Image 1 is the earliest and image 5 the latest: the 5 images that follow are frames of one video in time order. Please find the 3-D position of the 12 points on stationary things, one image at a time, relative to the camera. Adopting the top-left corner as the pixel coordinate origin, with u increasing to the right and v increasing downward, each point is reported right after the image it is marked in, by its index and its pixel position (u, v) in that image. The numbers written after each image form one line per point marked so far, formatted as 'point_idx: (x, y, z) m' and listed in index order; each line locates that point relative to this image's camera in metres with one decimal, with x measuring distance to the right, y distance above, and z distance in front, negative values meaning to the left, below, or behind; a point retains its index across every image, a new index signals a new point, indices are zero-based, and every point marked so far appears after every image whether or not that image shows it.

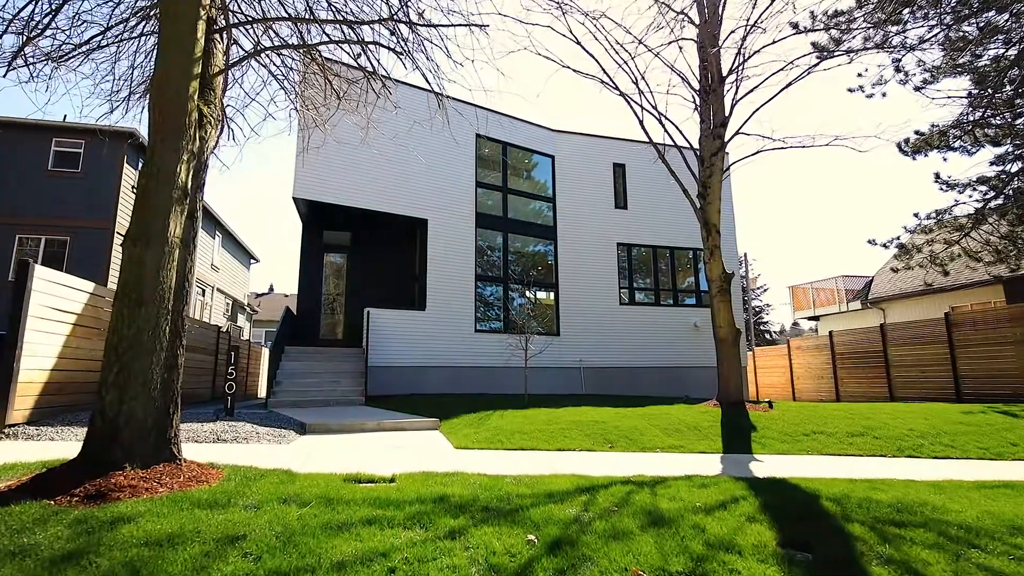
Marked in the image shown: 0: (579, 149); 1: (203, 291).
0: (+2.1, +4.3, +16.2) m
1: (-11.9, -0.1, +20.0) m
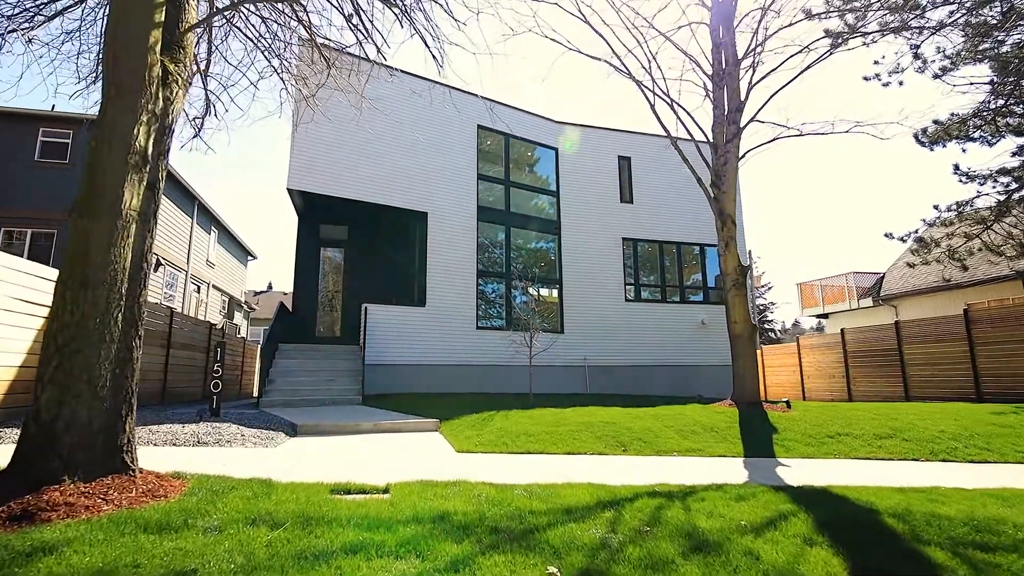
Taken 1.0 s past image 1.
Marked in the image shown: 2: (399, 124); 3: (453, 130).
0: (+2.2, +4.4, +15.7) m
1: (-11.8, 0.0, +19.6) m
2: (-2.8, +4.1, +12.9) m
3: (-1.5, +4.1, +13.6) m
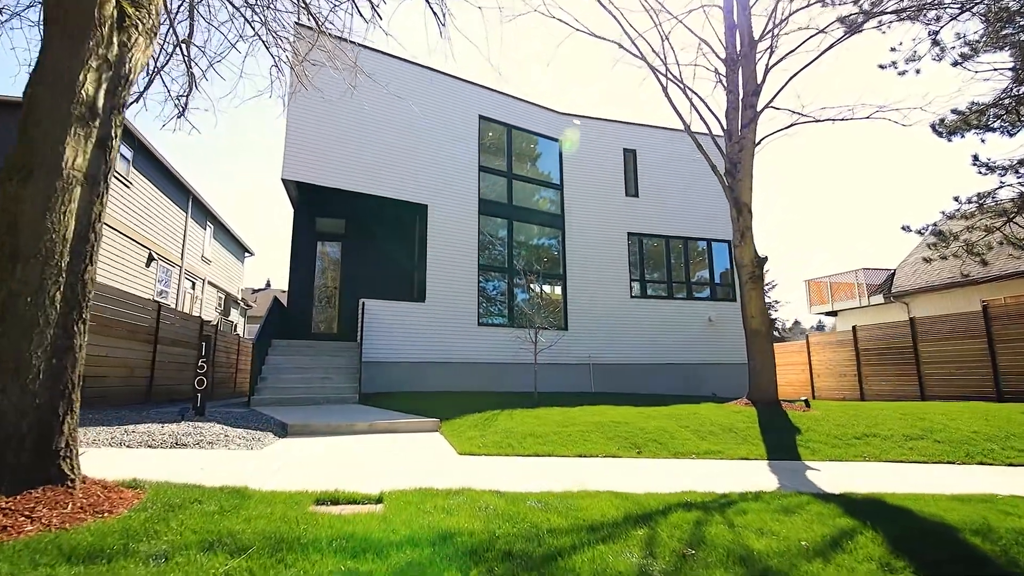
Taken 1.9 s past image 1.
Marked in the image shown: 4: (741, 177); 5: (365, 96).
0: (+2.2, +4.5, +15.3) m
1: (-11.7, +0.2, +19.1) m
2: (-2.7, +4.2, +12.4) m
3: (-1.5, +4.2, +13.2) m
4: (+3.7, +1.8, +8.5) m
5: (-3.4, +4.4, +12.1) m
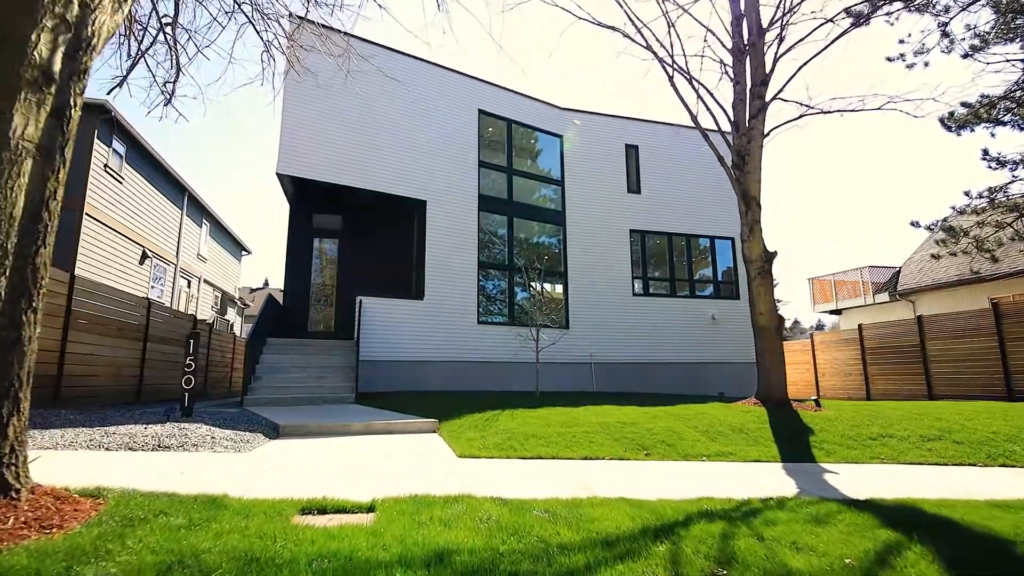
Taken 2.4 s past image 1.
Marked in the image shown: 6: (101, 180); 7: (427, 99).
0: (+2.2, +4.6, +15.0) m
1: (-11.7, +0.2, +18.9) m
2: (-2.7, +4.2, +12.2) m
3: (-1.5, +4.3, +12.9) m
4: (+3.7, +1.9, +8.2) m
5: (-3.4, +4.5, +11.9) m
6: (-10.2, +2.7, +13.0) m
7: (-2.1, +4.6, +12.6) m
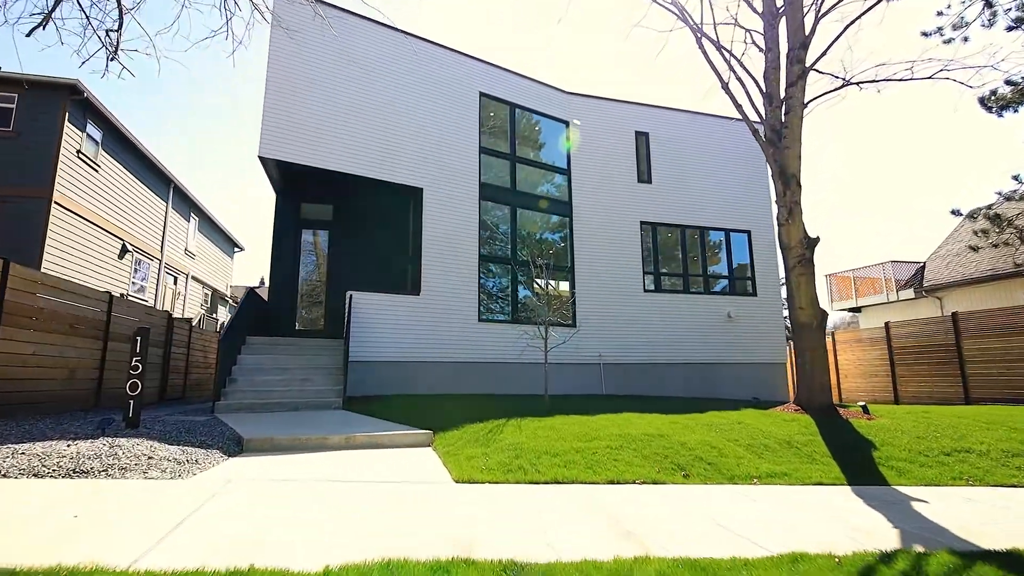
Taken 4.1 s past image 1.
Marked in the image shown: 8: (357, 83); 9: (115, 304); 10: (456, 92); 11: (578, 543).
0: (+2.3, +4.7, +14.0) m
1: (-11.6, +0.3, +17.9) m
2: (-2.7, +4.4, +11.2) m
3: (-1.4, +4.4, +12.0) m
4: (+3.8, +2.0, +7.3) m
5: (-3.3, +4.6, +10.9) m
6: (-10.1, +2.8, +12.0) m
7: (-2.0, +4.7, +11.7) m
8: (-3.2, +4.4, +10.9) m
9: (-6.1, -0.2, +8.0) m
10: (-1.3, +4.6, +12.1) m
11: (+0.4, -1.4, +3.0) m
